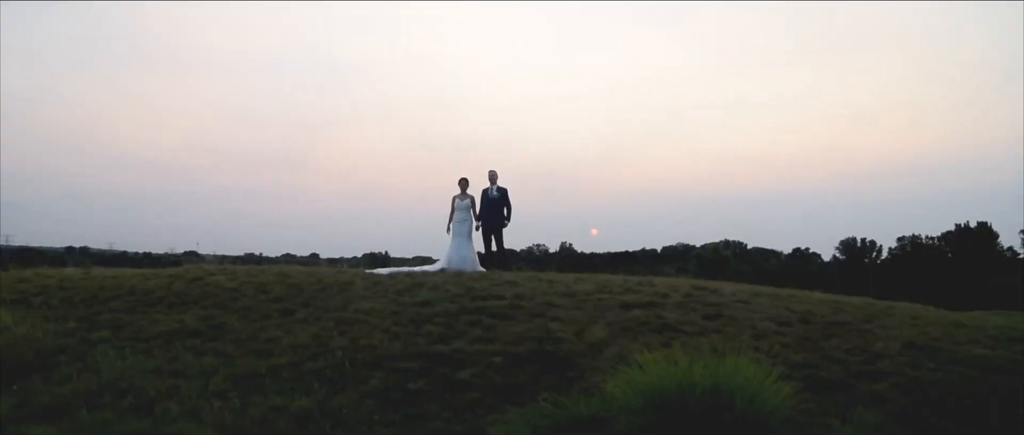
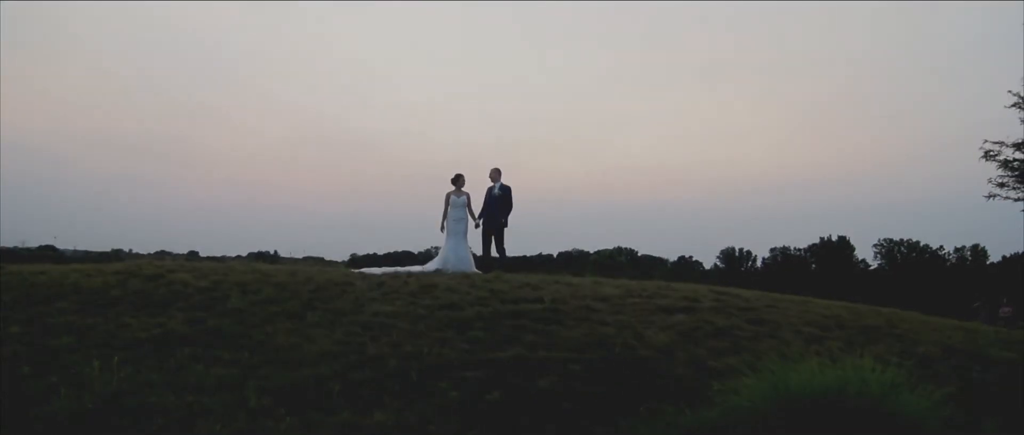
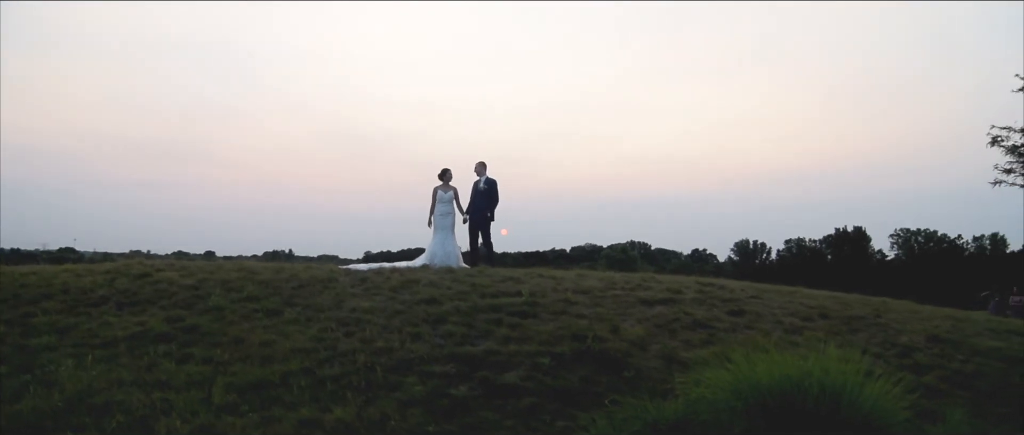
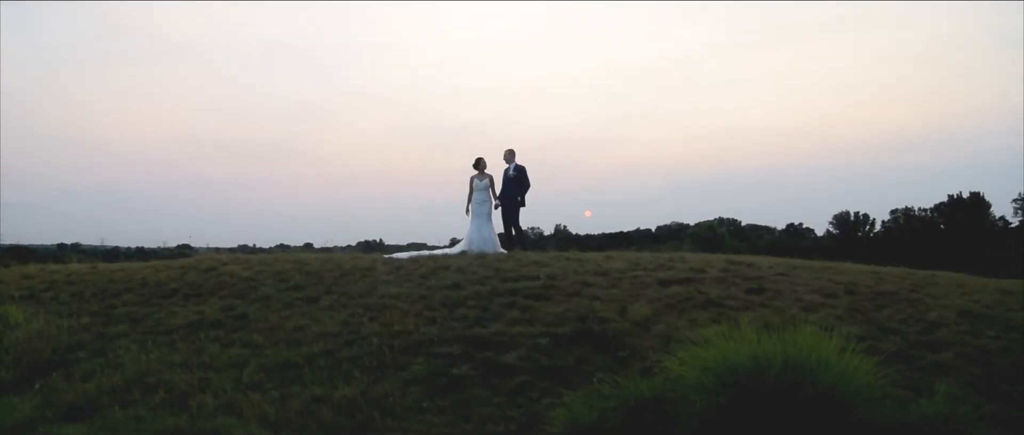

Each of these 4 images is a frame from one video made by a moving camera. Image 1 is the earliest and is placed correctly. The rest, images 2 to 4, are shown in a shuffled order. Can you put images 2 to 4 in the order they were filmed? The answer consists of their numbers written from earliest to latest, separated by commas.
4, 3, 2
